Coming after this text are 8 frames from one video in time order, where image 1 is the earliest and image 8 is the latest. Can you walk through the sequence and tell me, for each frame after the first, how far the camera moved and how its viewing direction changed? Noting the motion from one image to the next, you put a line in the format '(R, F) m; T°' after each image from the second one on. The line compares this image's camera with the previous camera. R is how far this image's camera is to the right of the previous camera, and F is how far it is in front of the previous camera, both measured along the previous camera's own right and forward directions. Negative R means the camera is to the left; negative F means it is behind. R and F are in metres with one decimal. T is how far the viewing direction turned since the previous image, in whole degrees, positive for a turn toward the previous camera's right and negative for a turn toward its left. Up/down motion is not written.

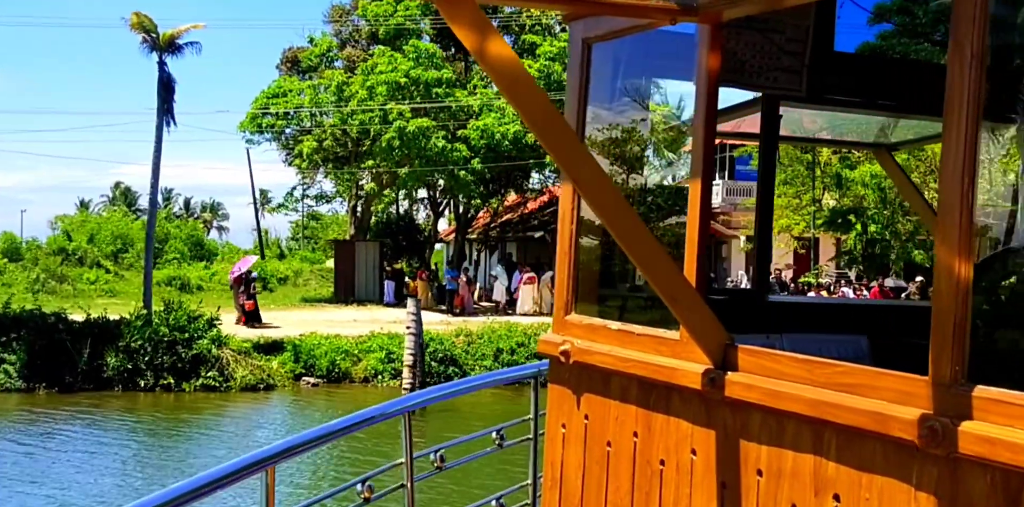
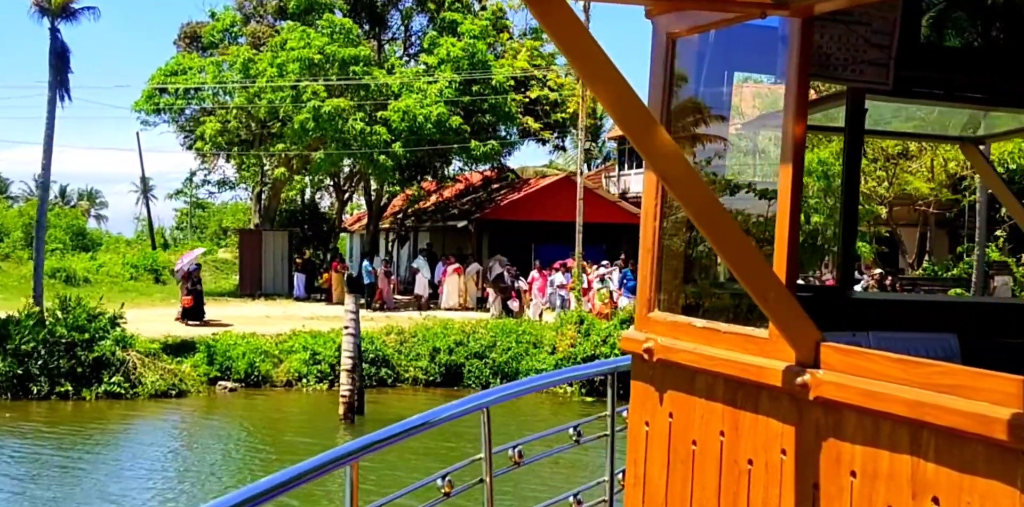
(-0.8, +2.0) m; +5°
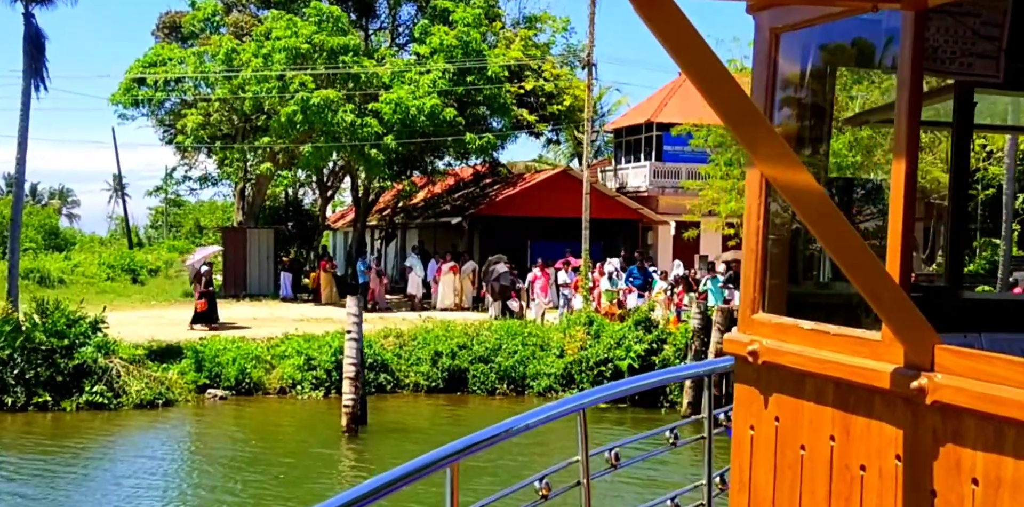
(-0.4, +1.2) m; +1°
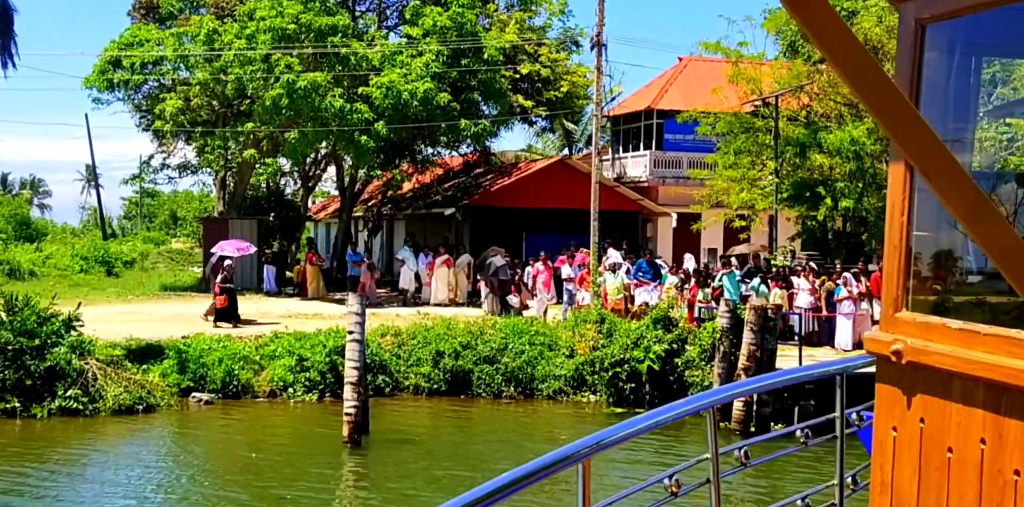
(-0.4, +1.3) m; +1°
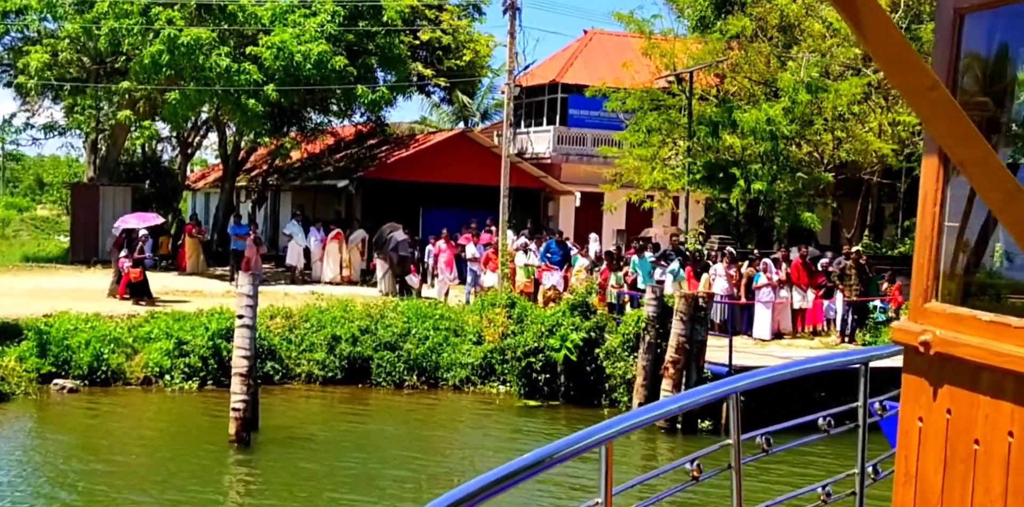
(-0.3, +1.6) m; +5°
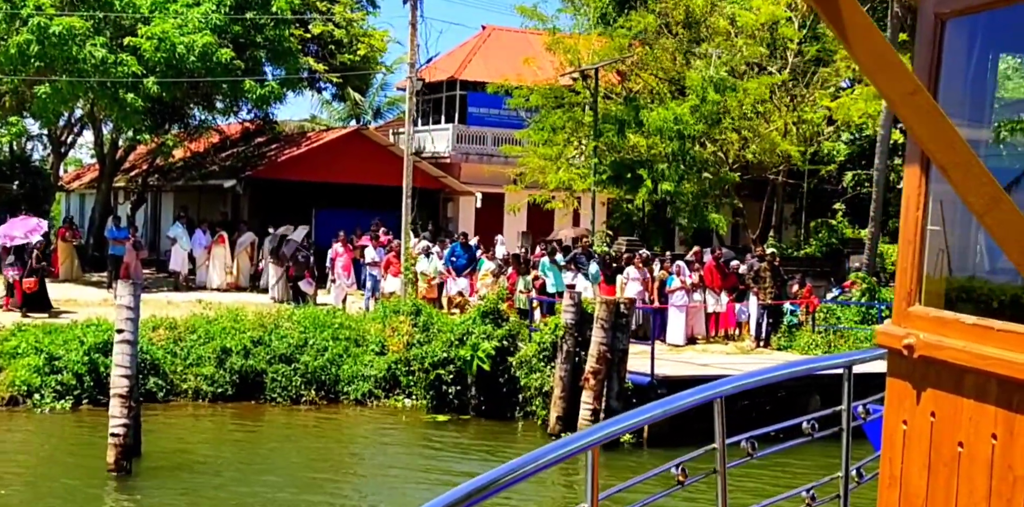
(-0.2, +1.2) m; +5°
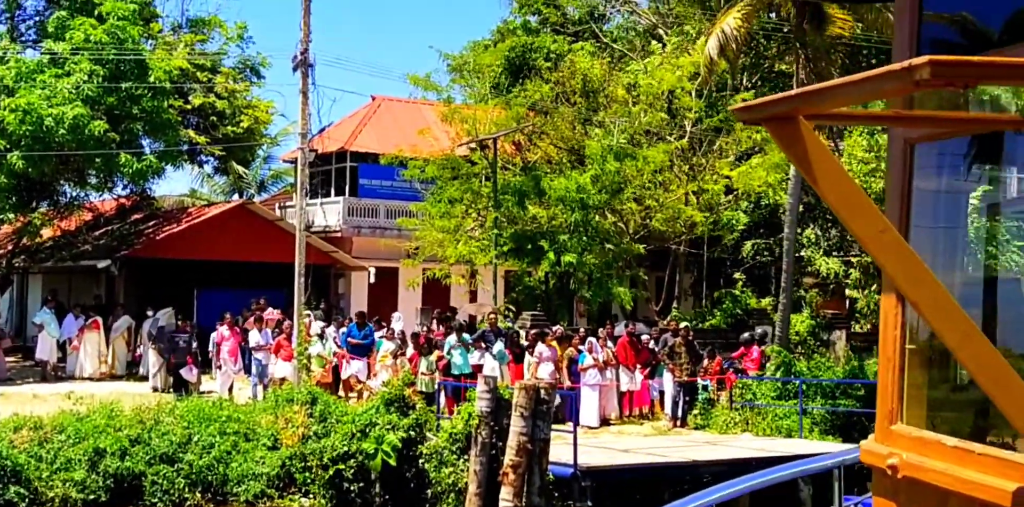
(-0.2, +1.3) m; +5°
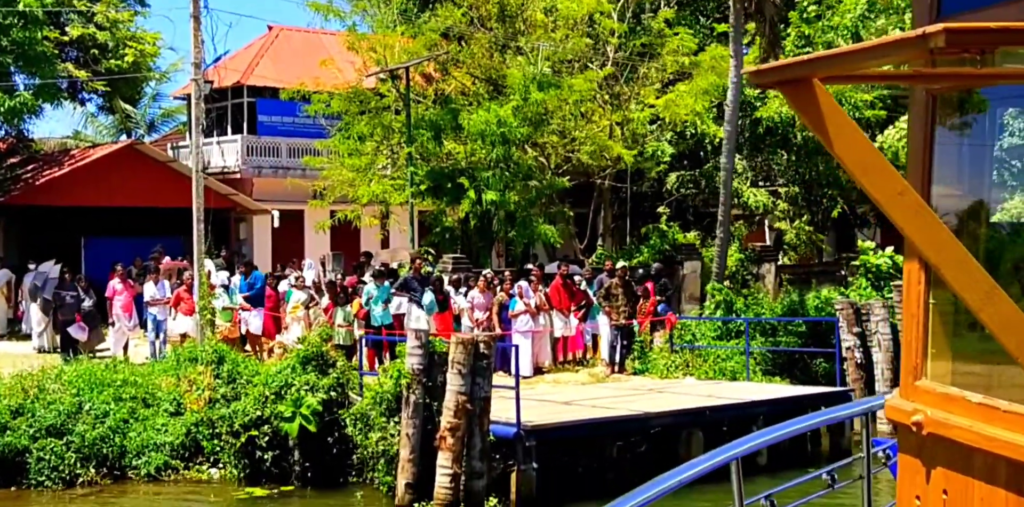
(-0.3, +1.6) m; +4°
